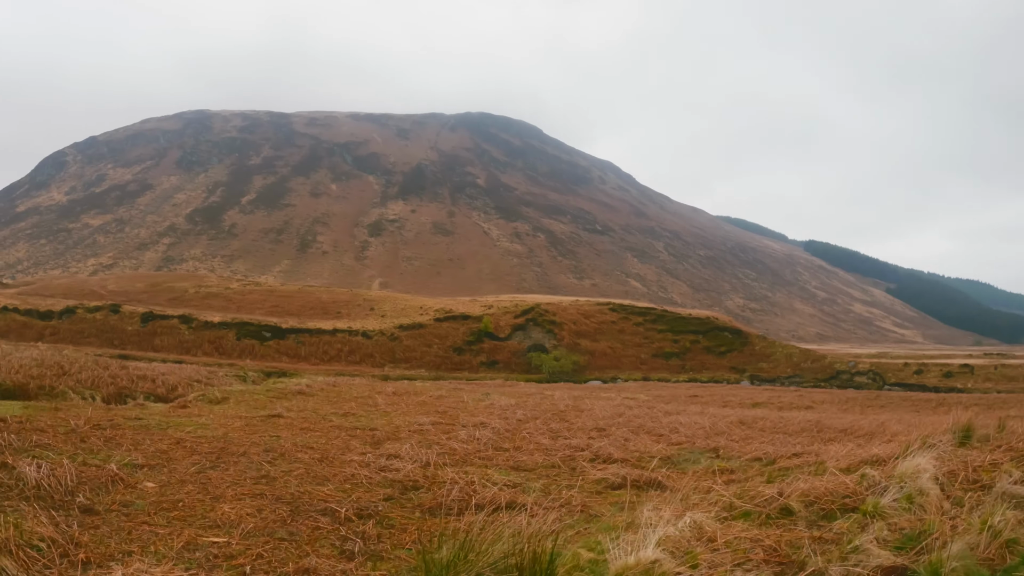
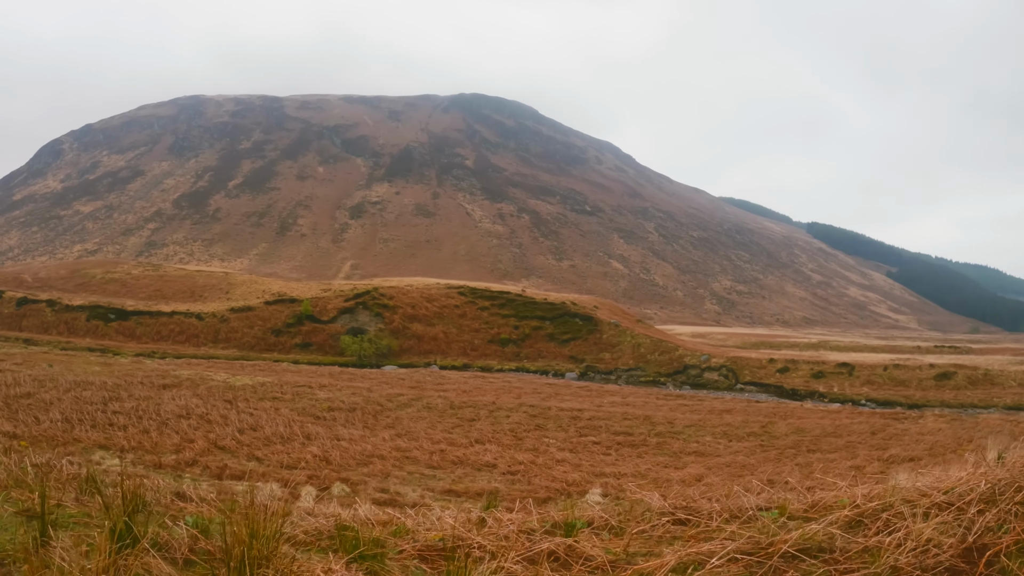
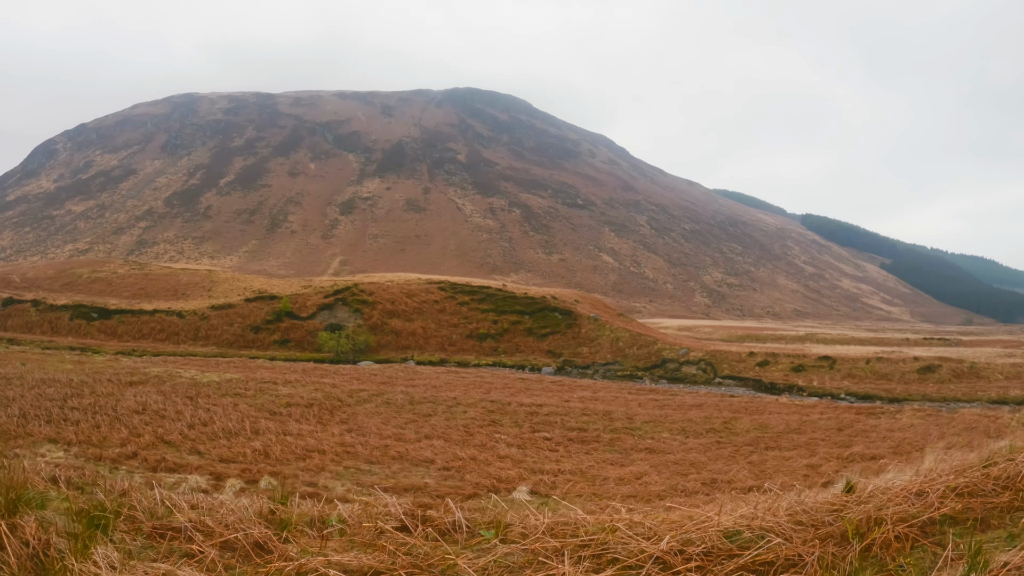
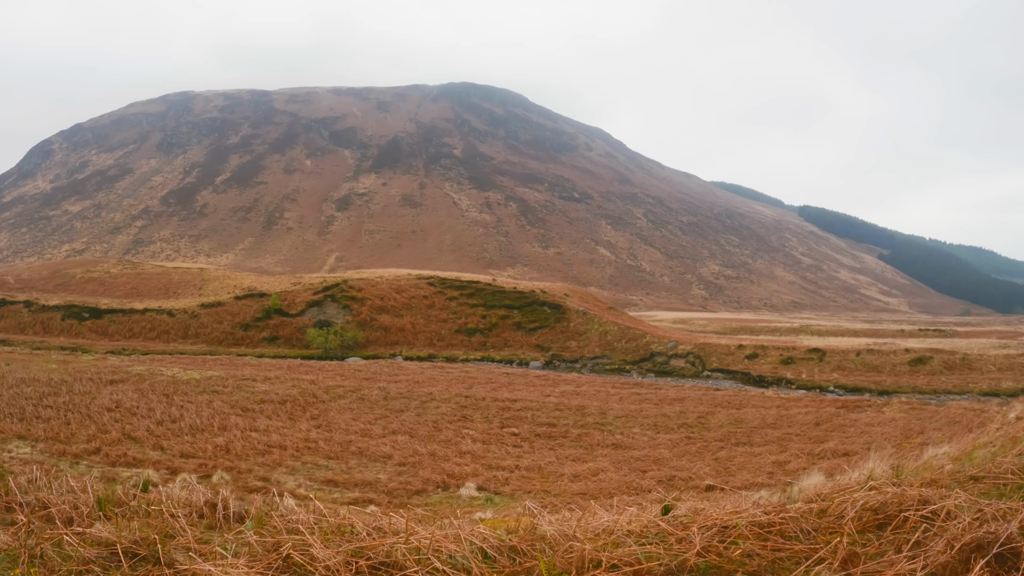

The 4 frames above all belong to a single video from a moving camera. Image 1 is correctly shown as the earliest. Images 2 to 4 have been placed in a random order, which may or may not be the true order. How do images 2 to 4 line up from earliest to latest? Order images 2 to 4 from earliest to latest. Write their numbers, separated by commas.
2, 3, 4
